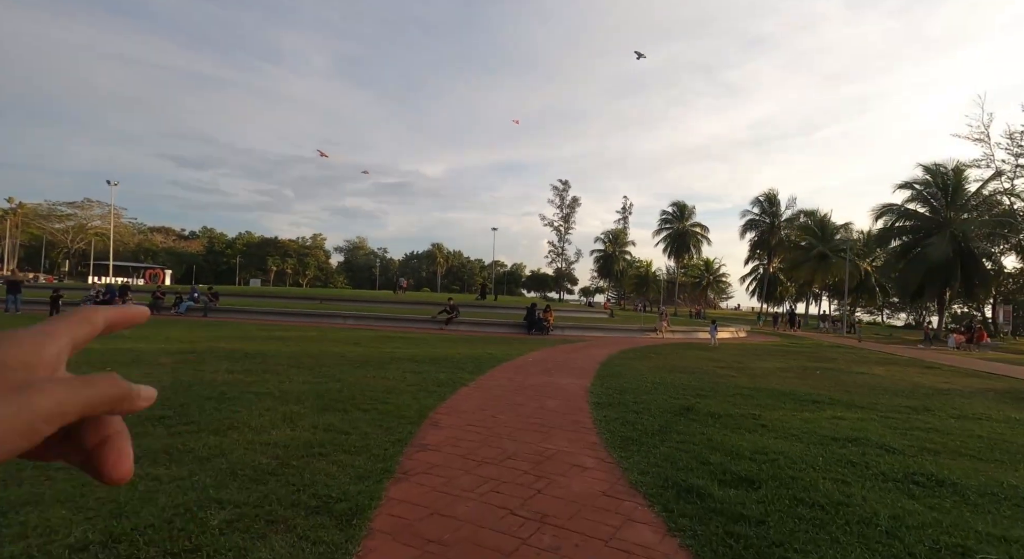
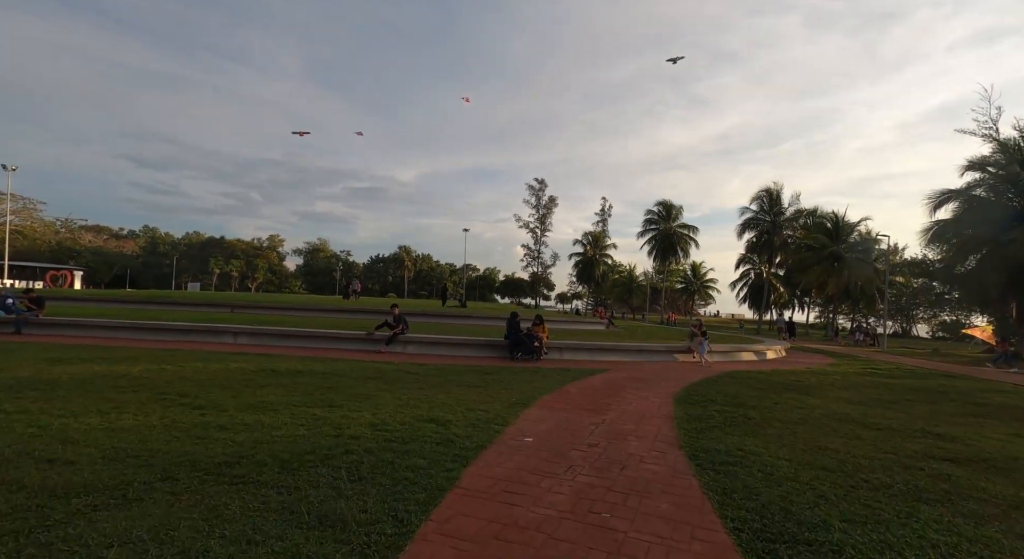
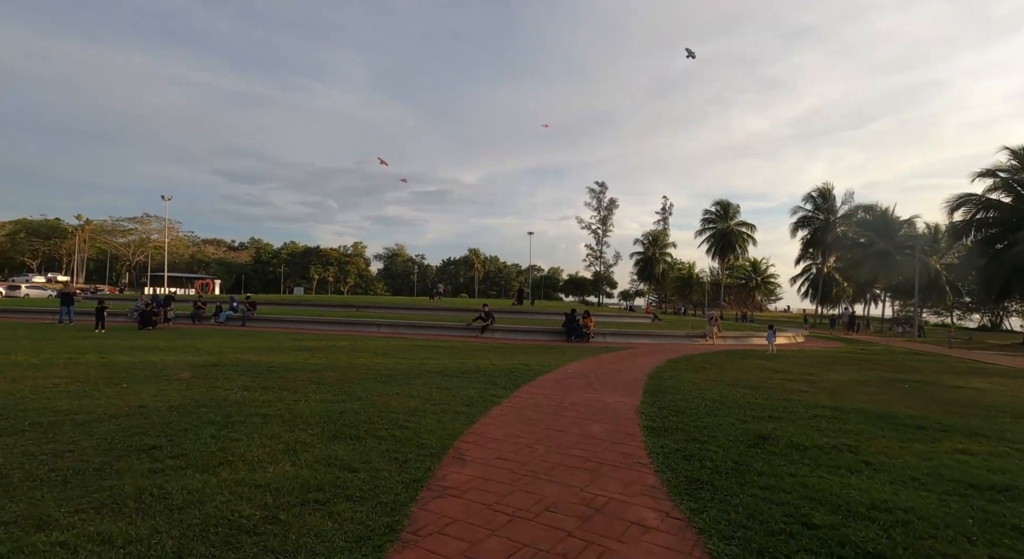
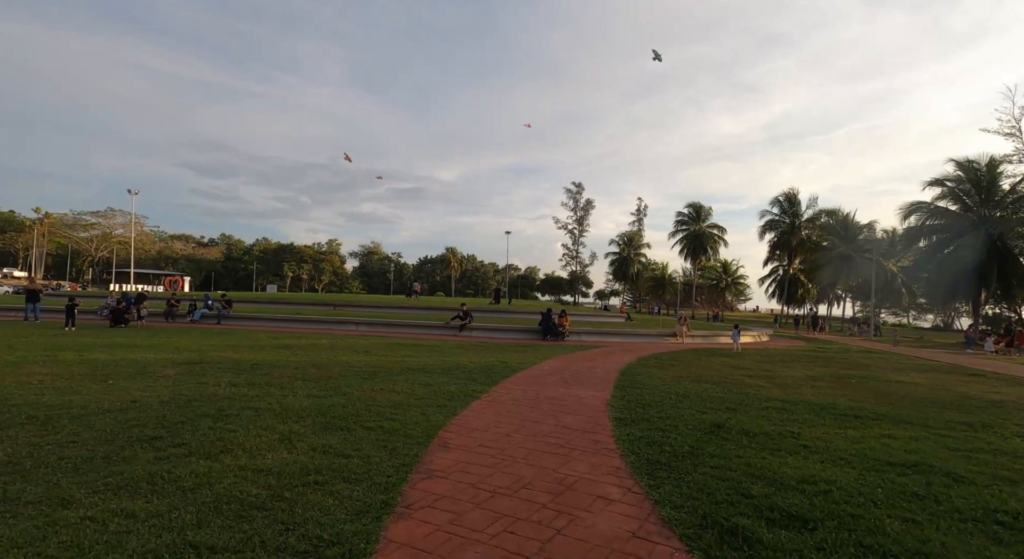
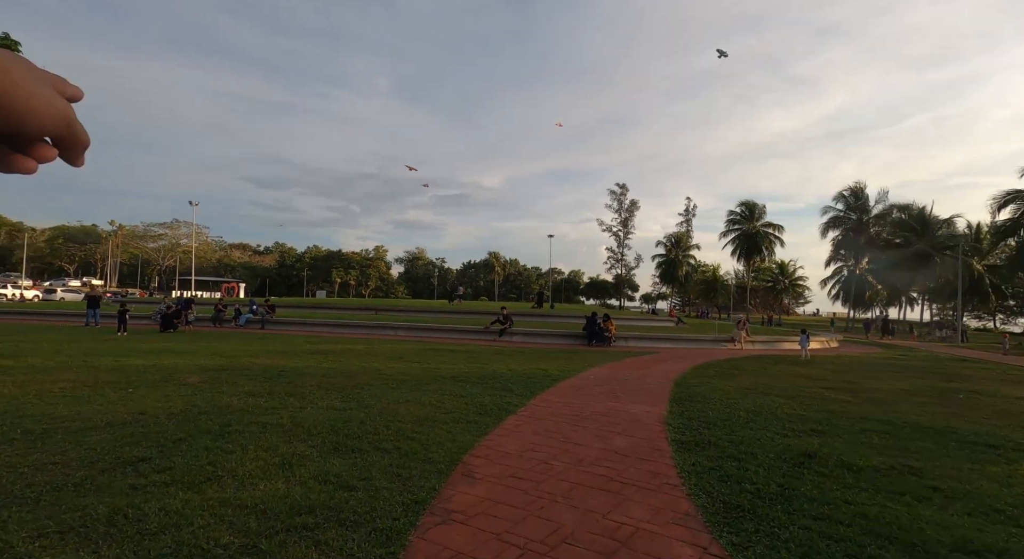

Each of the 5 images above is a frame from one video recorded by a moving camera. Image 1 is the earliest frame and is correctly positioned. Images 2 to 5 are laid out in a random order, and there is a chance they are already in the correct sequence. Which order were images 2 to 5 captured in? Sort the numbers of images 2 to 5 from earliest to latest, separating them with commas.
4, 3, 5, 2
